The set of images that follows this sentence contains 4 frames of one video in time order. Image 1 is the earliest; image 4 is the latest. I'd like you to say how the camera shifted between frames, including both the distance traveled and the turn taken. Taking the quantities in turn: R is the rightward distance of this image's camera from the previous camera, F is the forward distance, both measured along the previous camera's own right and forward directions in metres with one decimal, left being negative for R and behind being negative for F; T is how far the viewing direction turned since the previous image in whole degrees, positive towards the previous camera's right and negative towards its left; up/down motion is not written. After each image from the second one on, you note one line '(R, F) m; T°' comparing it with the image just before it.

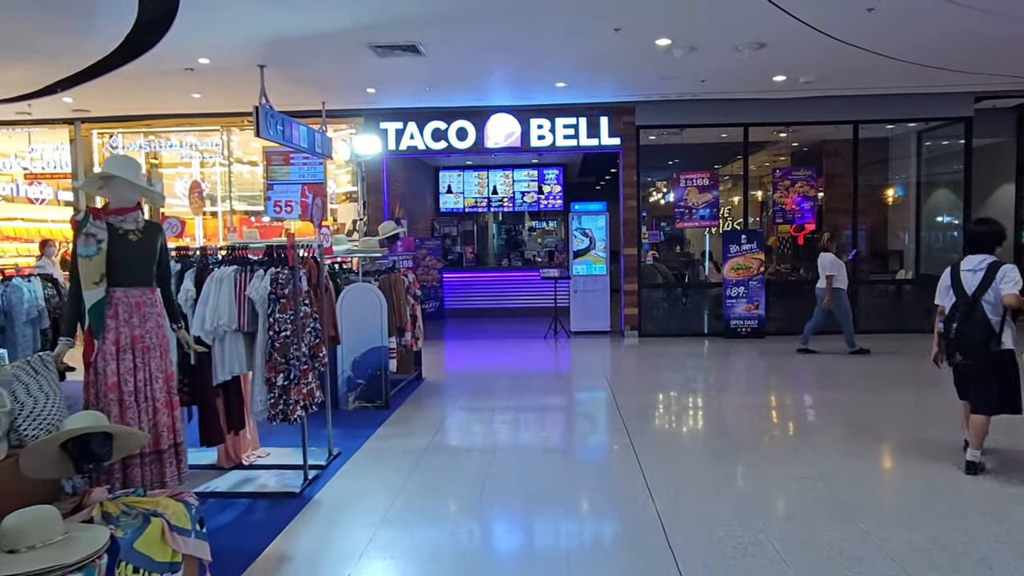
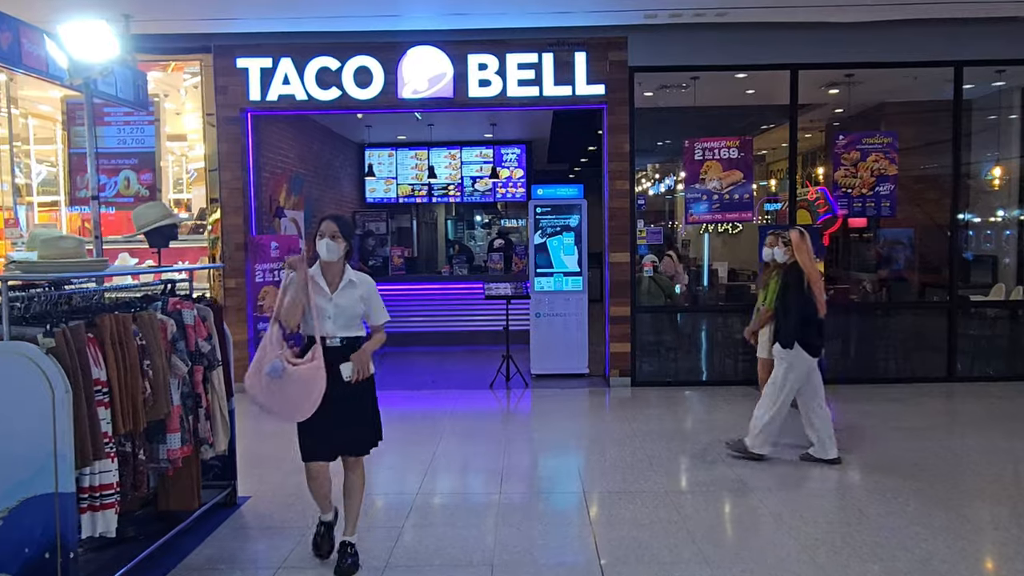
(+0.4, +3.4) m; +2°
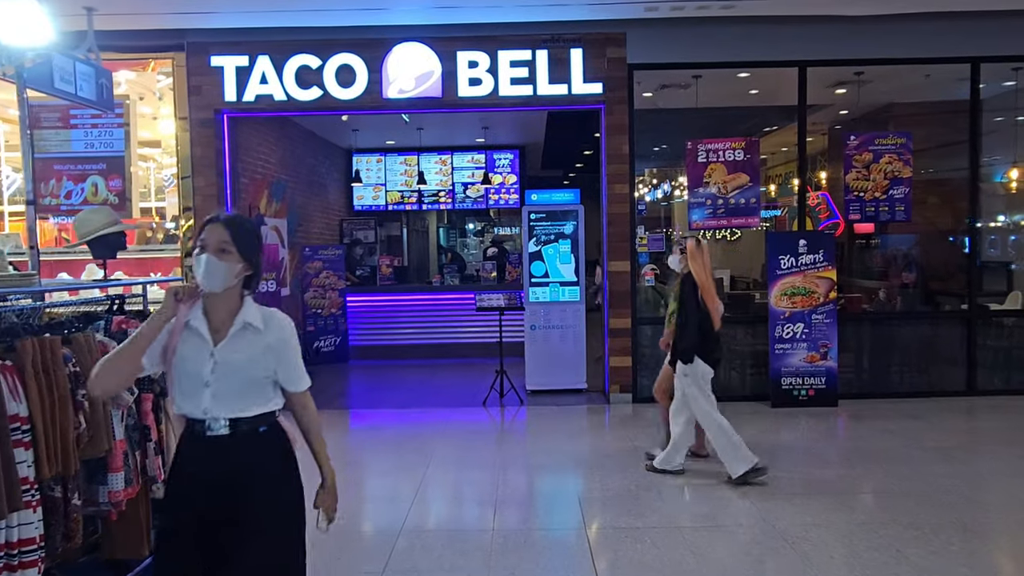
(0.0, +0.4) m; +1°
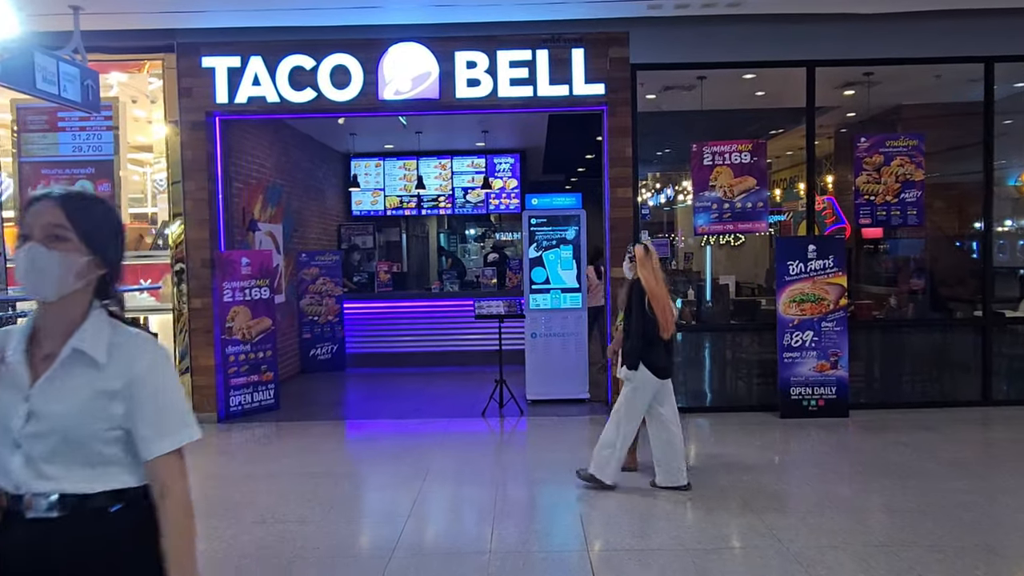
(0.0, +0.2) m; 0°
